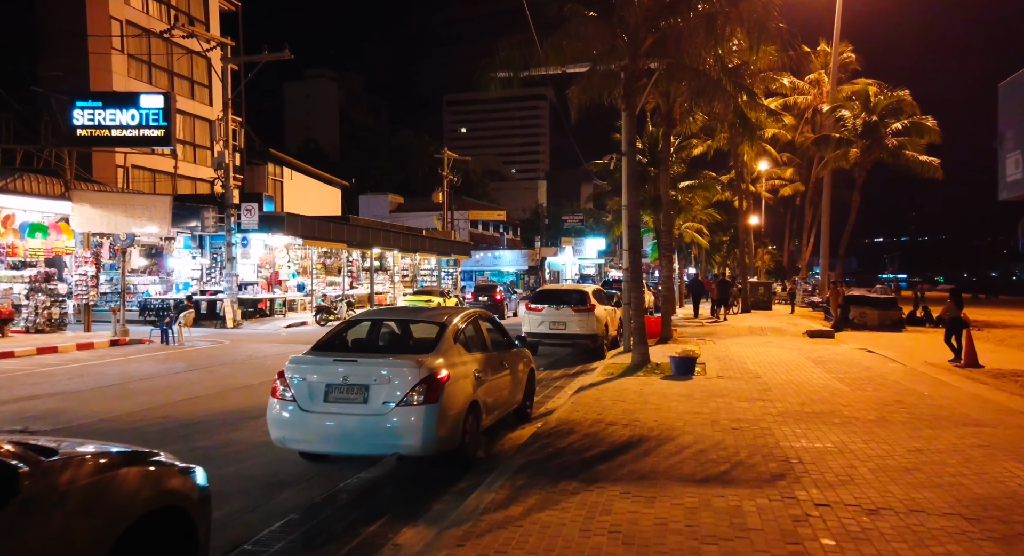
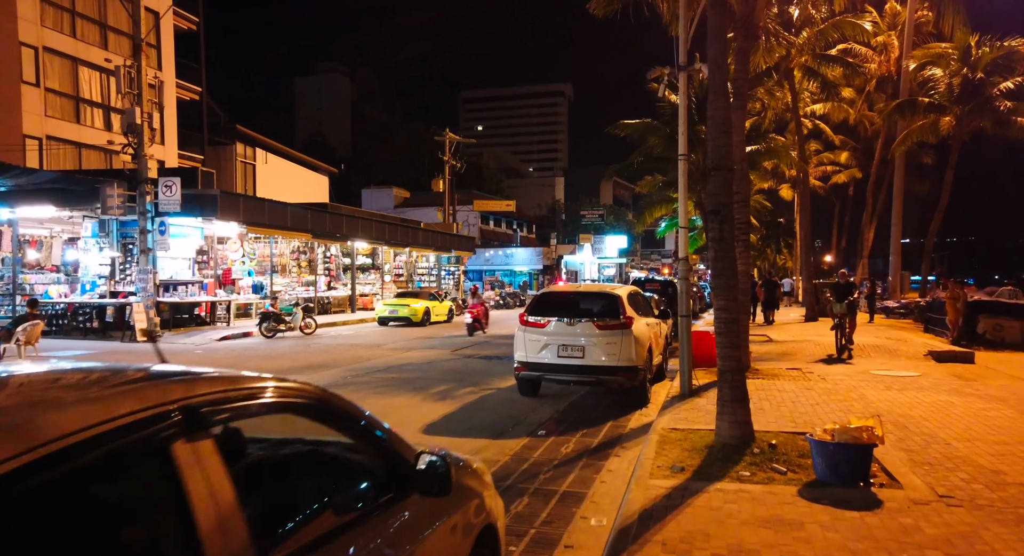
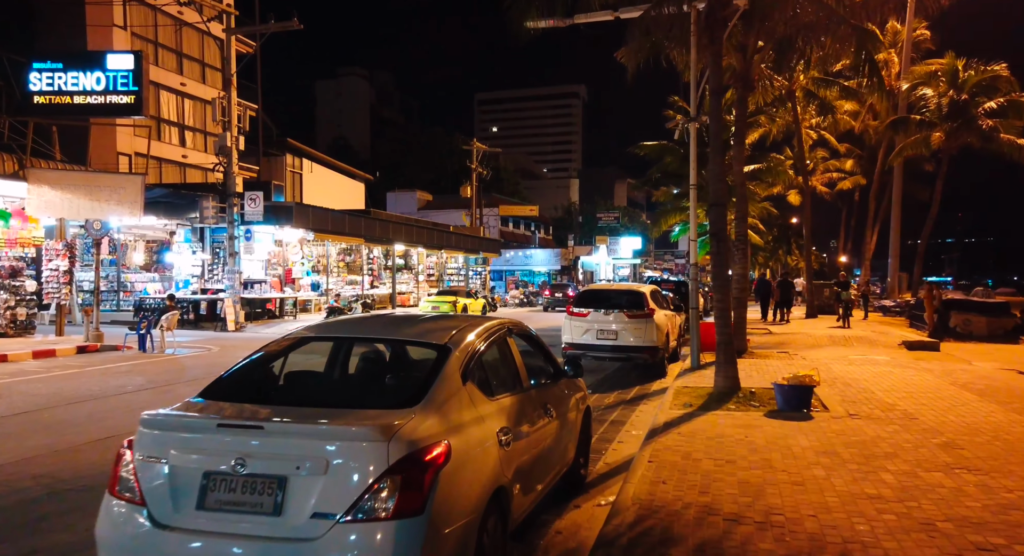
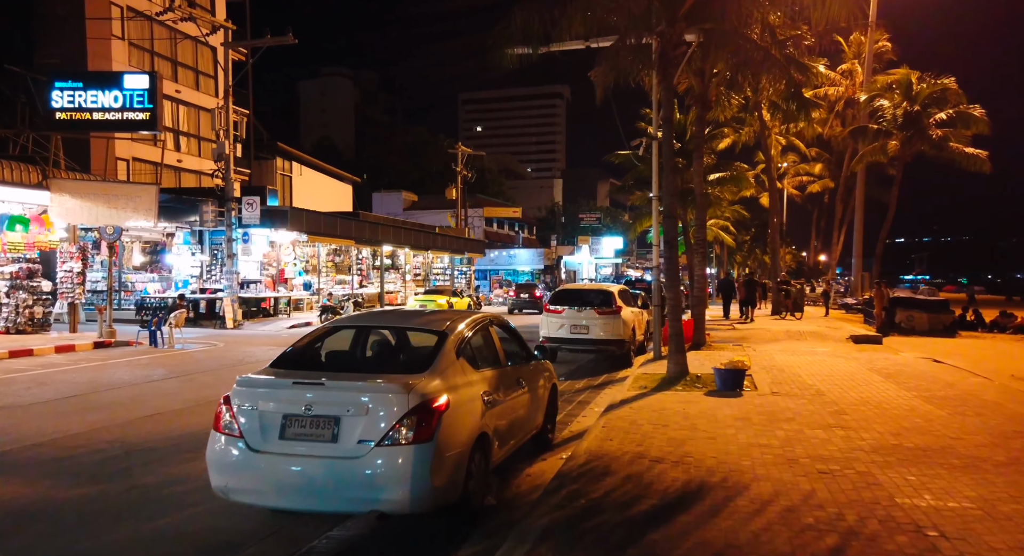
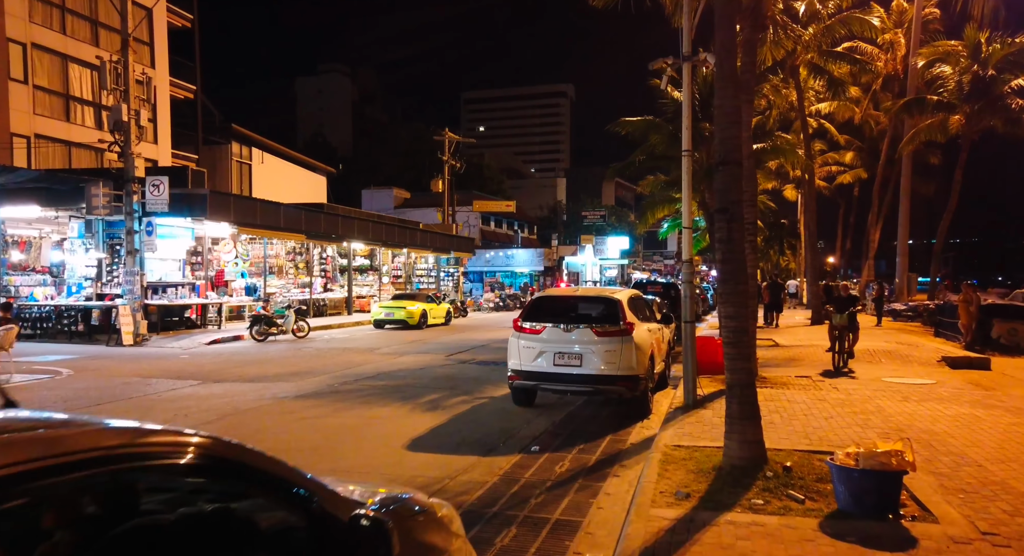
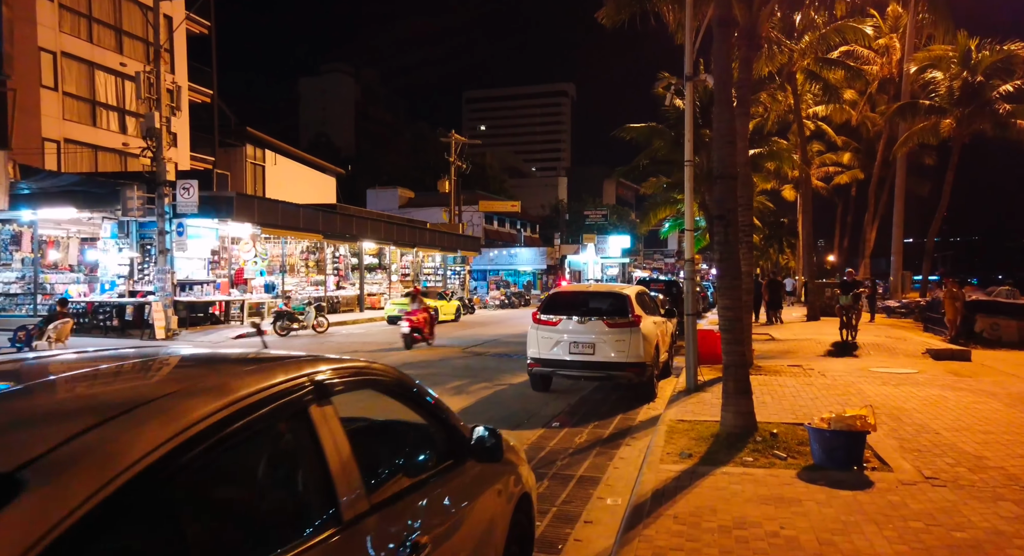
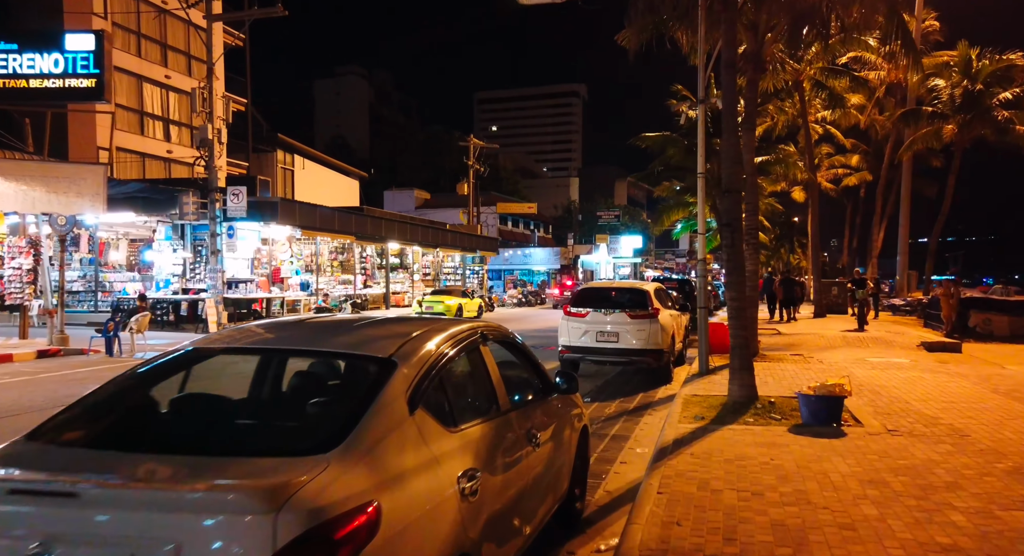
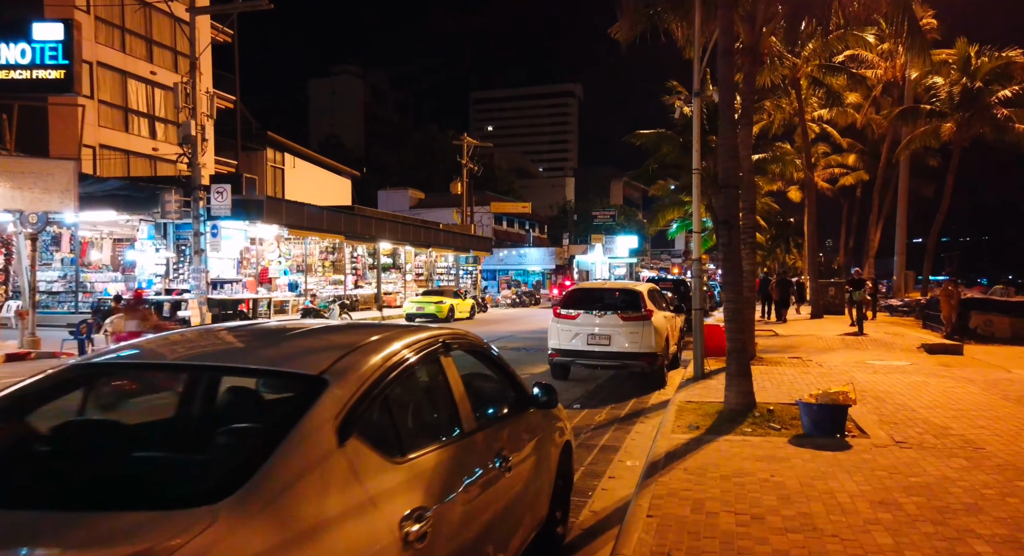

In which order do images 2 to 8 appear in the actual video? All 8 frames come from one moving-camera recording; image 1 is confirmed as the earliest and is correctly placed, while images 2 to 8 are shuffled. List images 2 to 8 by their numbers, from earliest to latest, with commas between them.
4, 3, 7, 8, 6, 2, 5
